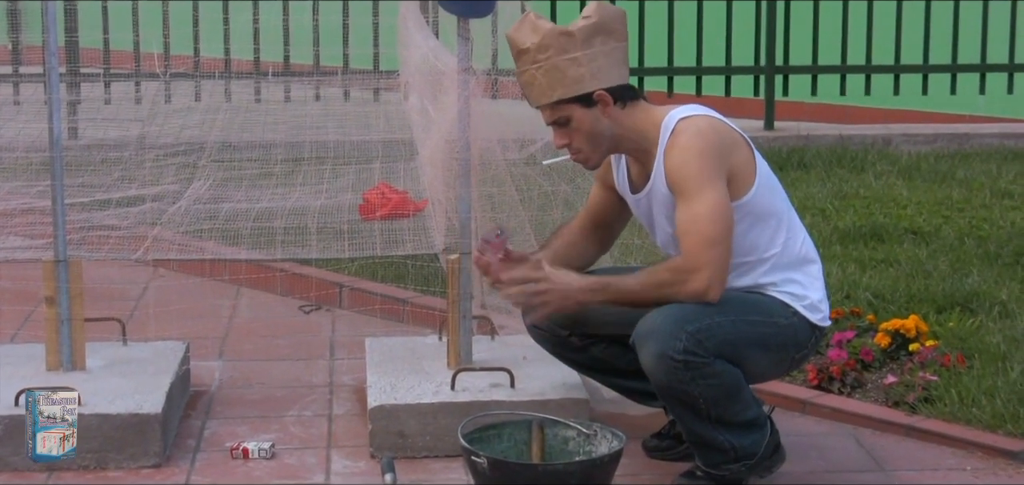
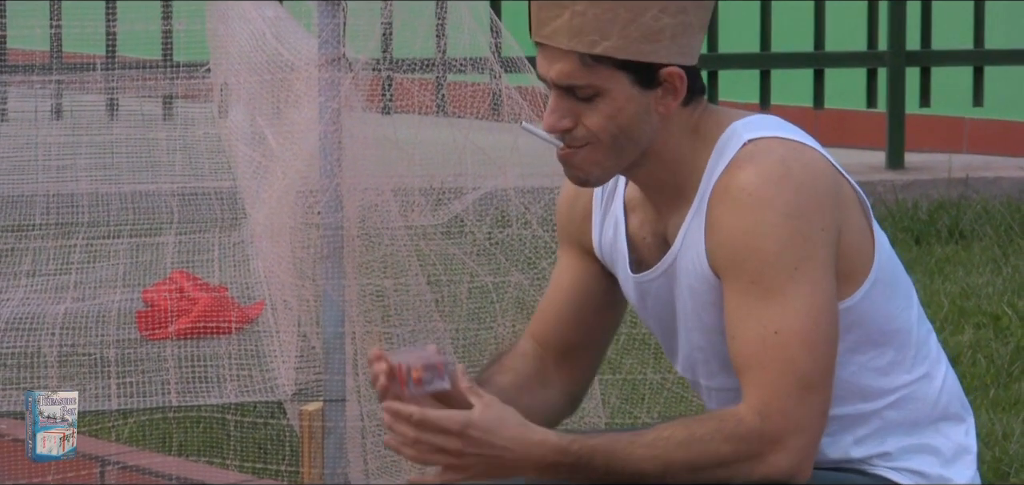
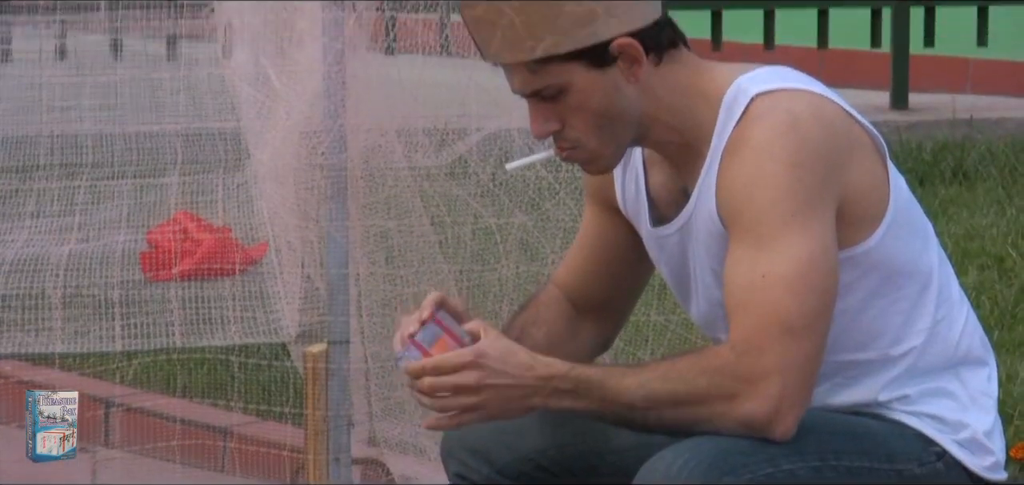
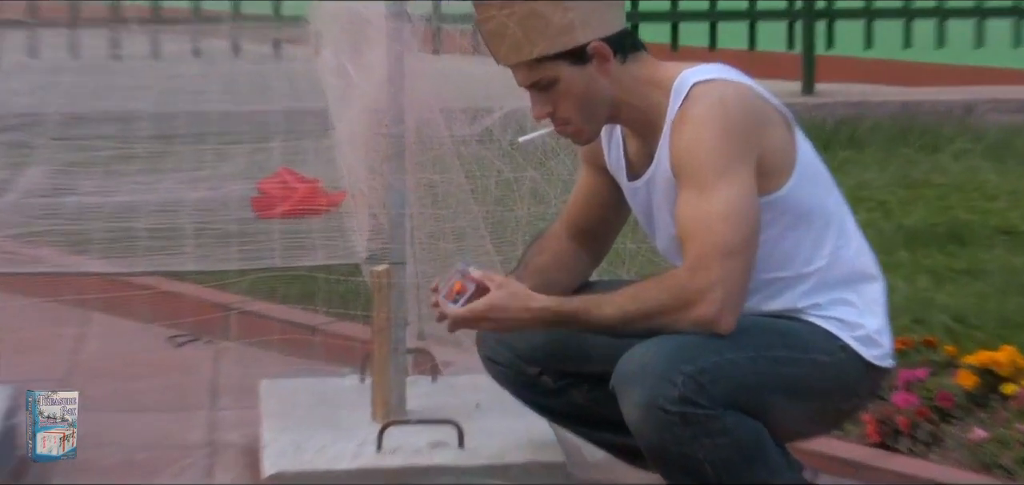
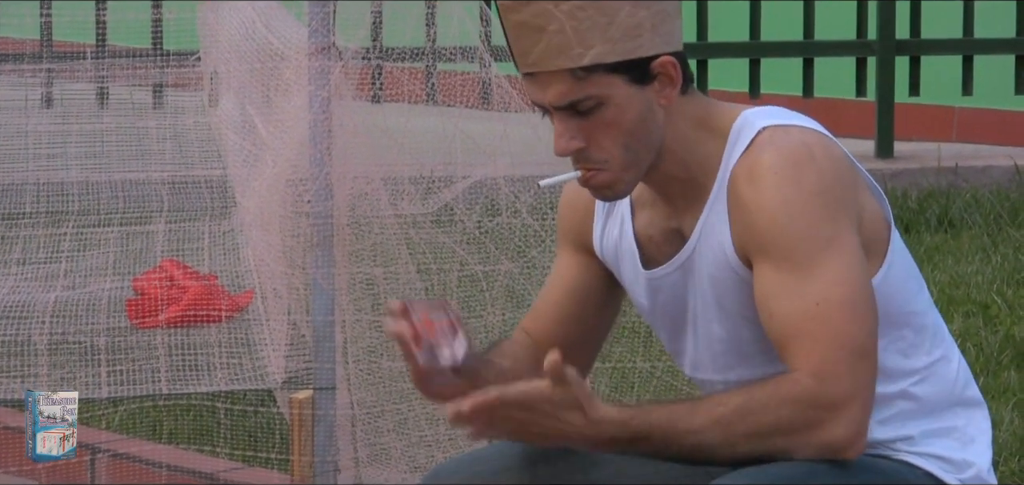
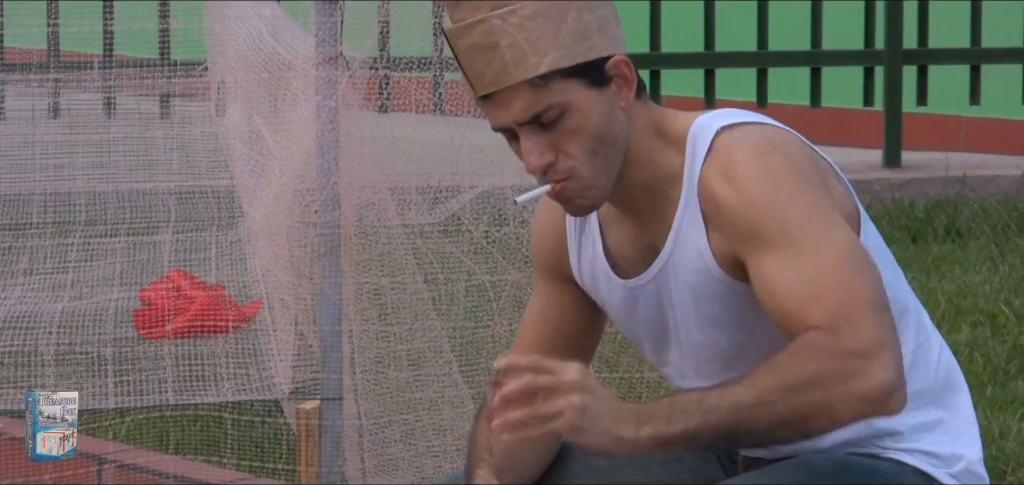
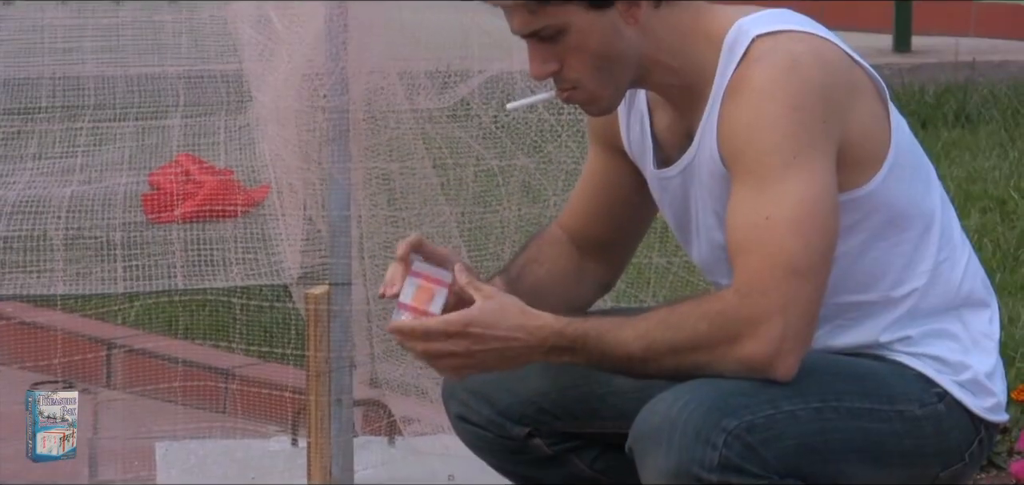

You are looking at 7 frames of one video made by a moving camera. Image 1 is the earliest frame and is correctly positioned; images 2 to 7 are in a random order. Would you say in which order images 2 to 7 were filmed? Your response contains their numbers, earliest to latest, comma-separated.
4, 7, 3, 2, 6, 5
